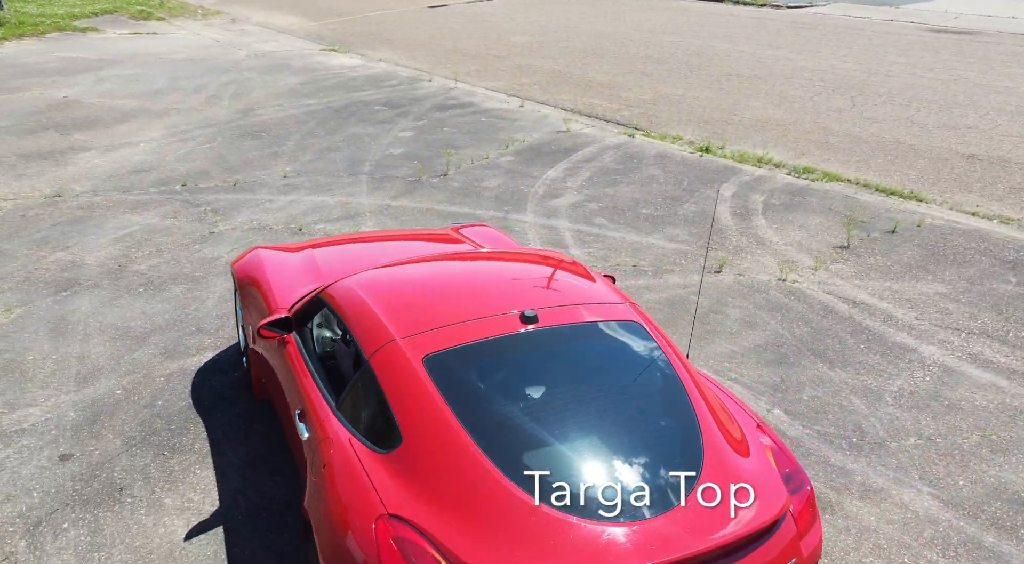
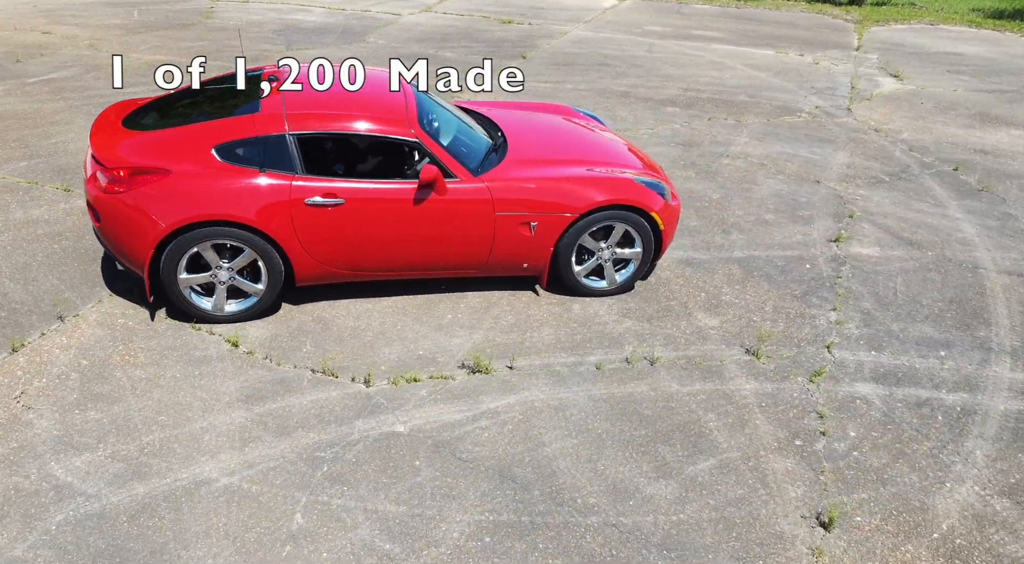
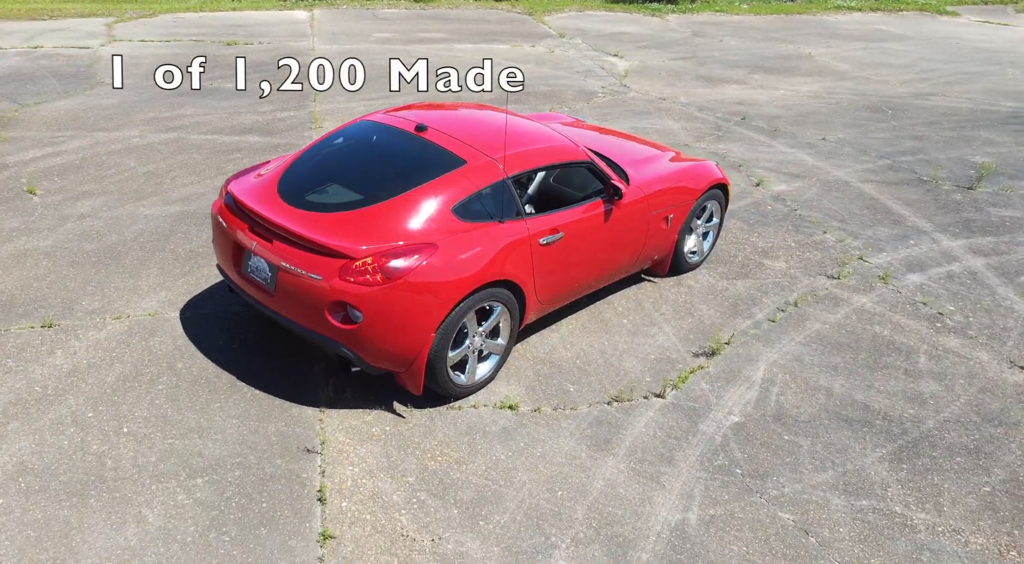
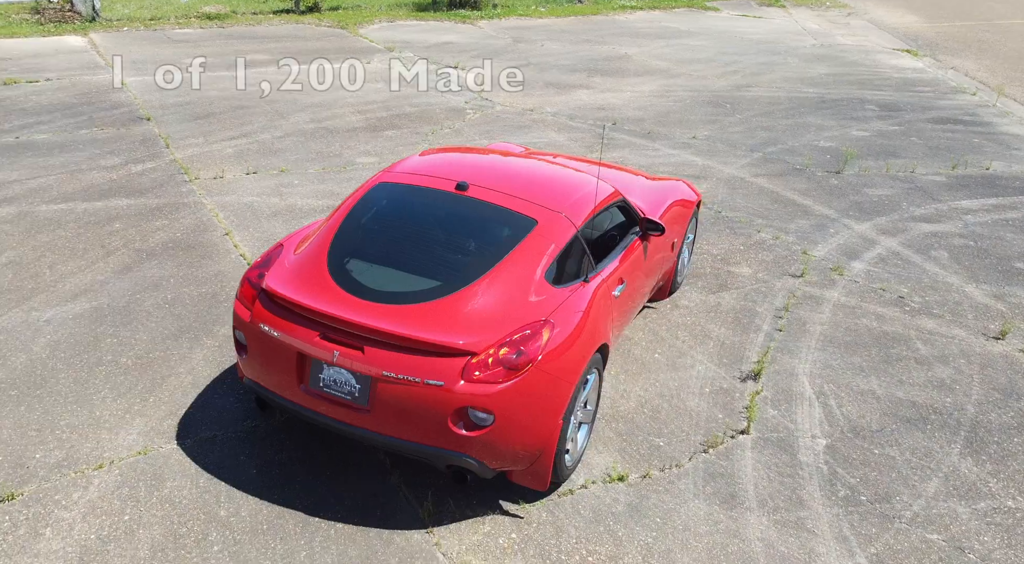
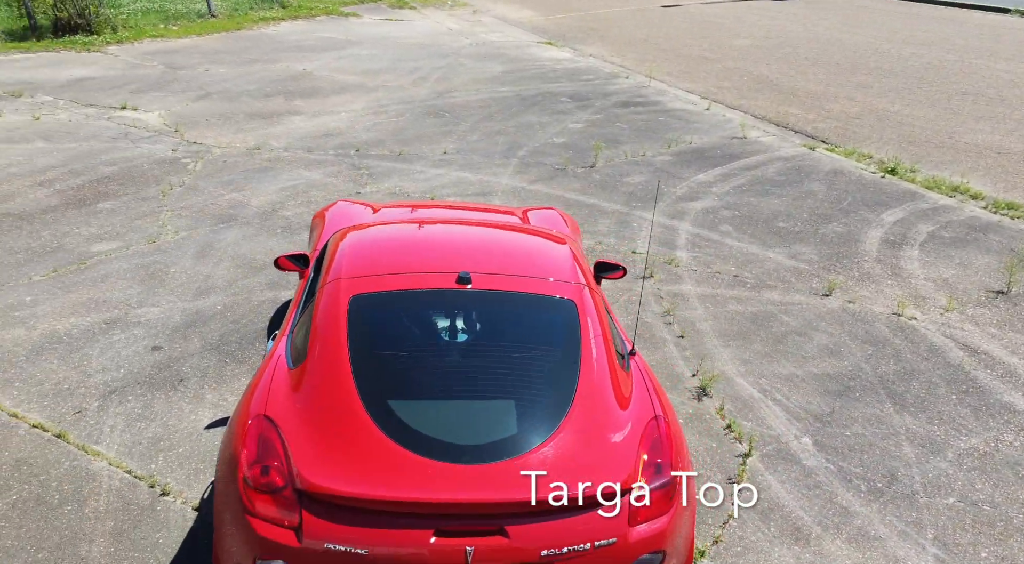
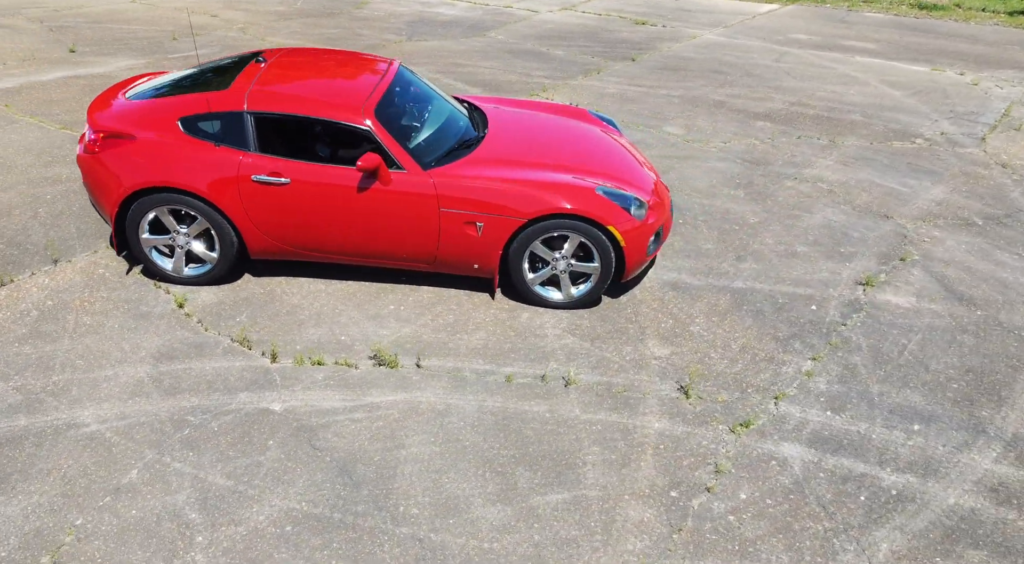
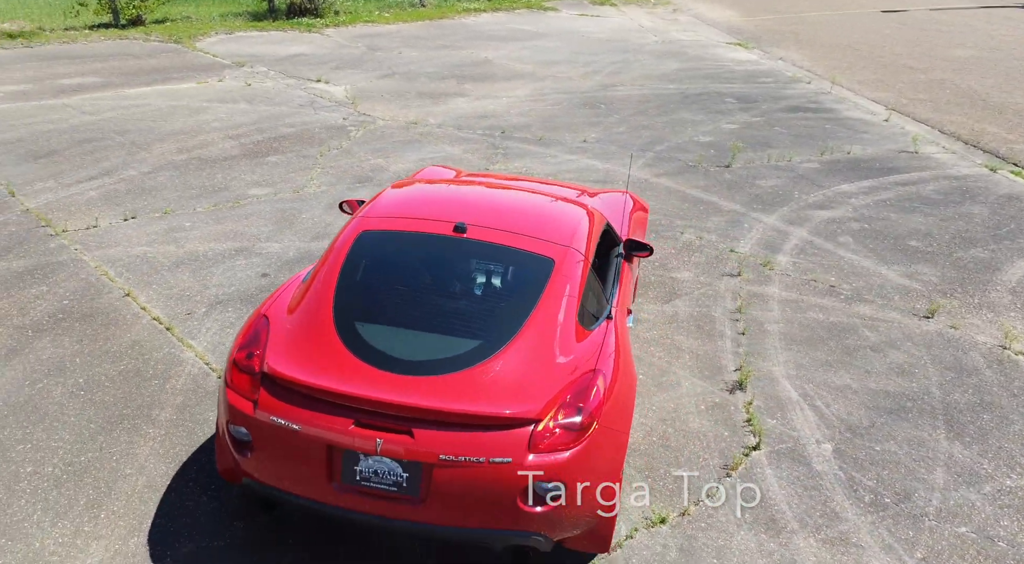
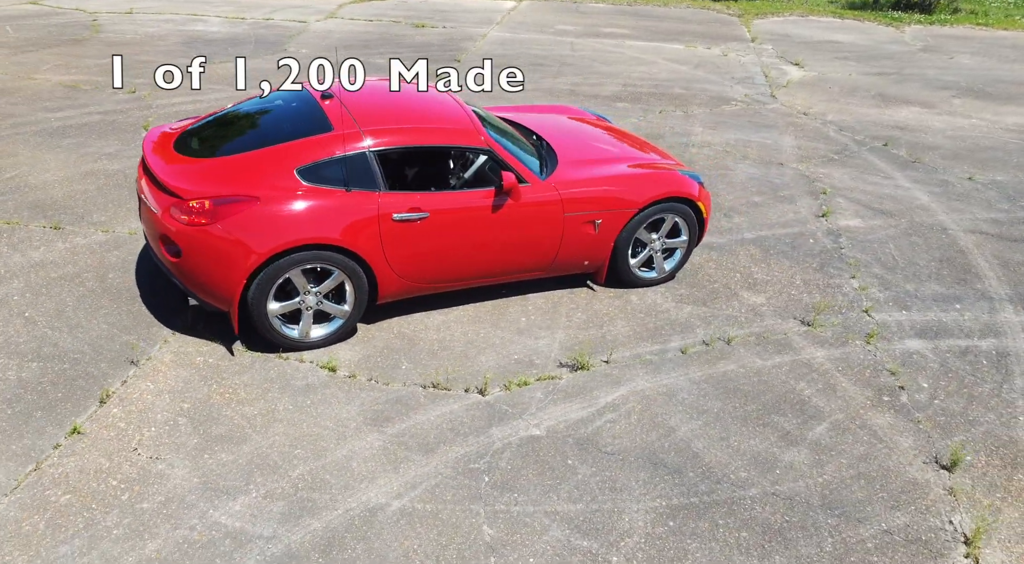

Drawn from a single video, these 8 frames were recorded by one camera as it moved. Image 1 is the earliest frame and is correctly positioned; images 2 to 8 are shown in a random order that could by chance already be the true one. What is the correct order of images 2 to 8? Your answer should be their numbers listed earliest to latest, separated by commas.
5, 7, 4, 3, 8, 2, 6
